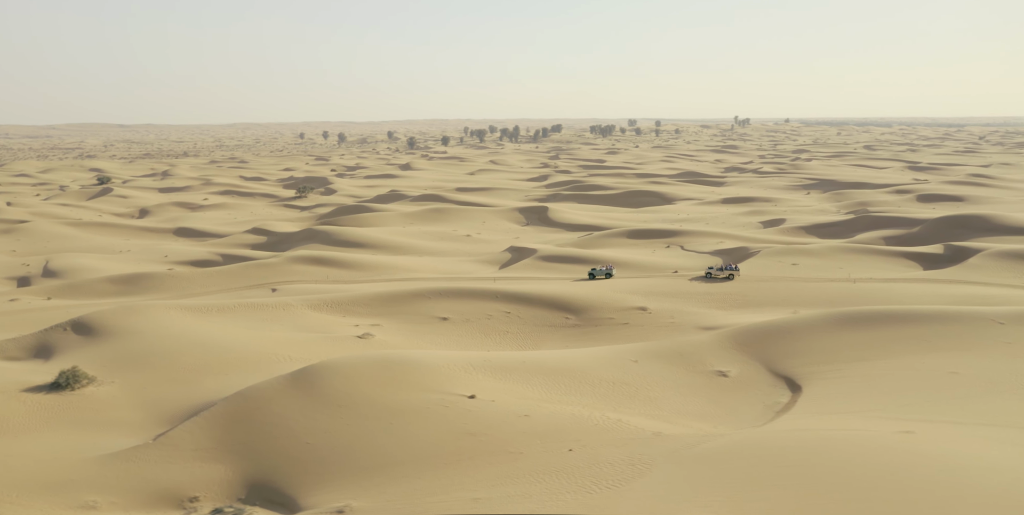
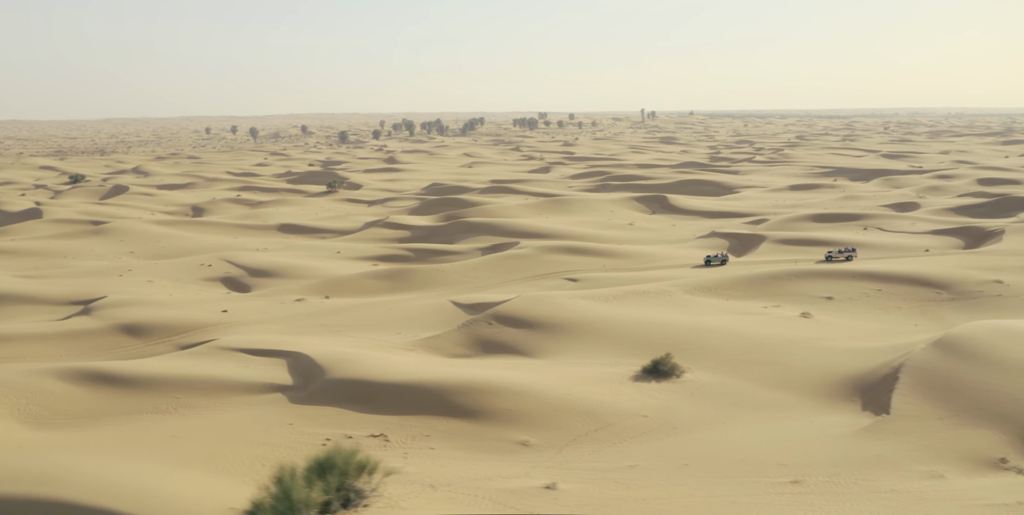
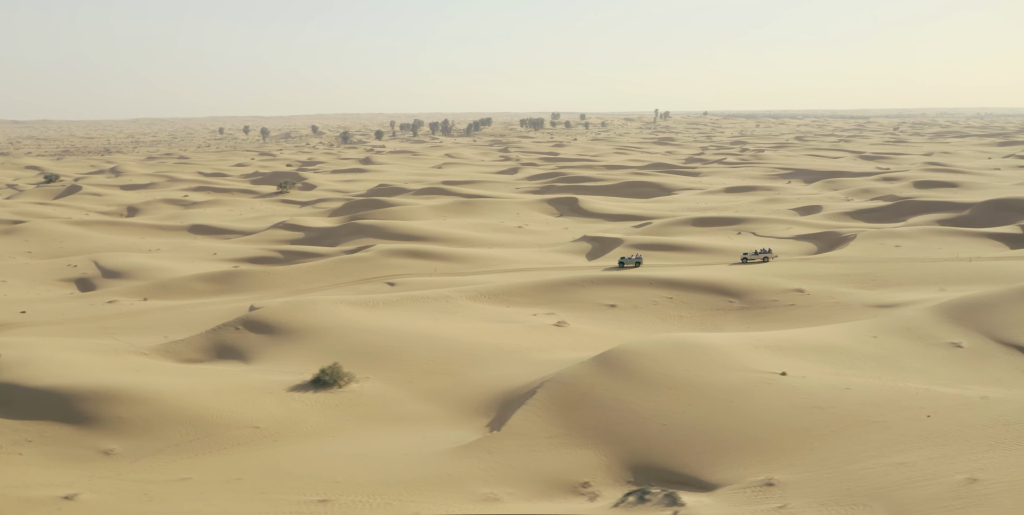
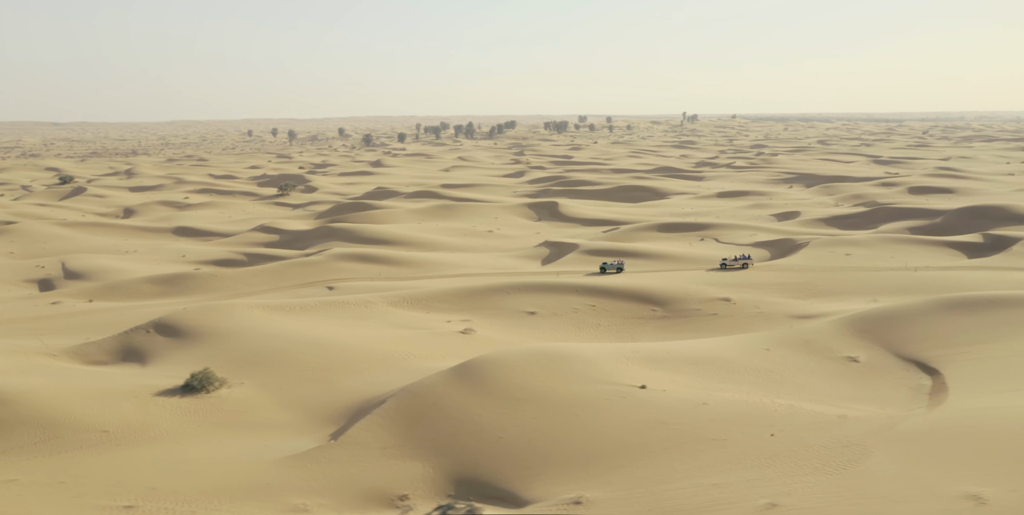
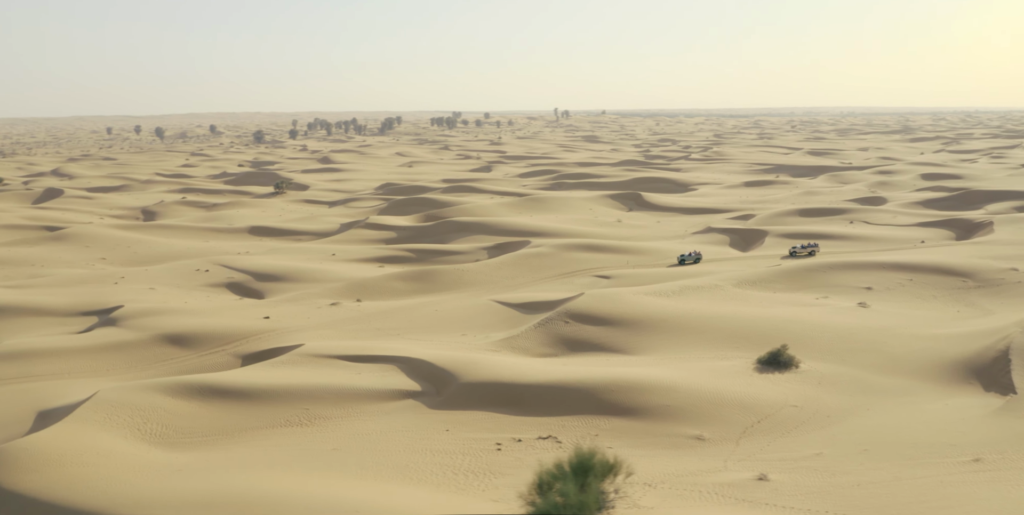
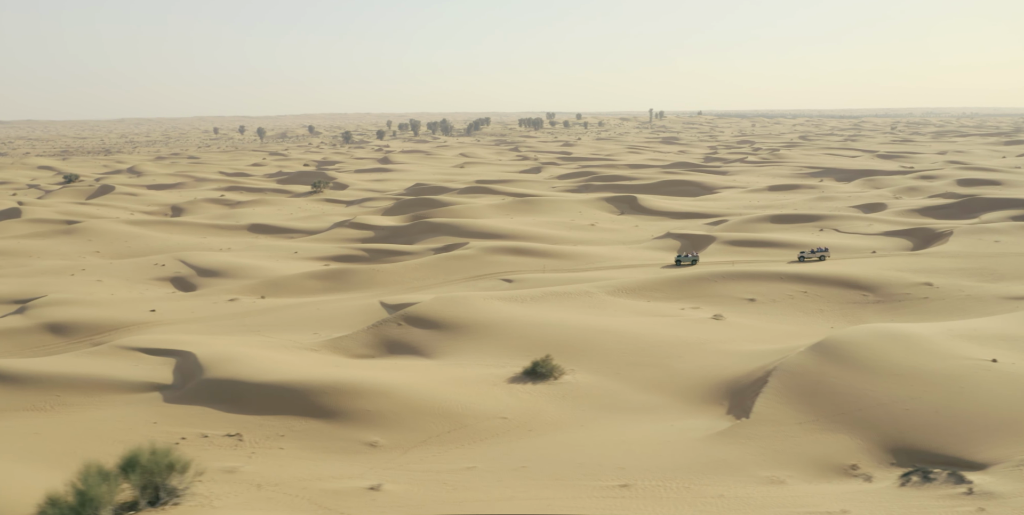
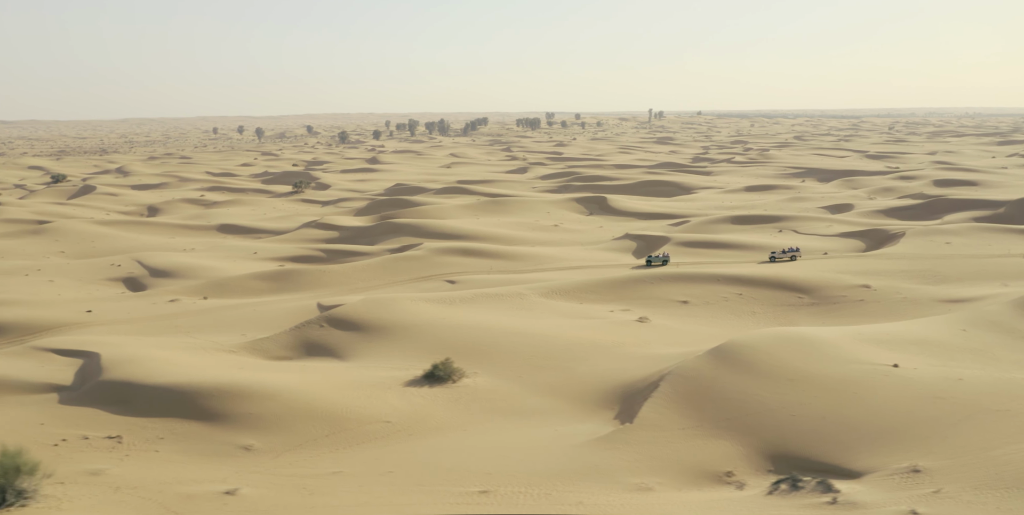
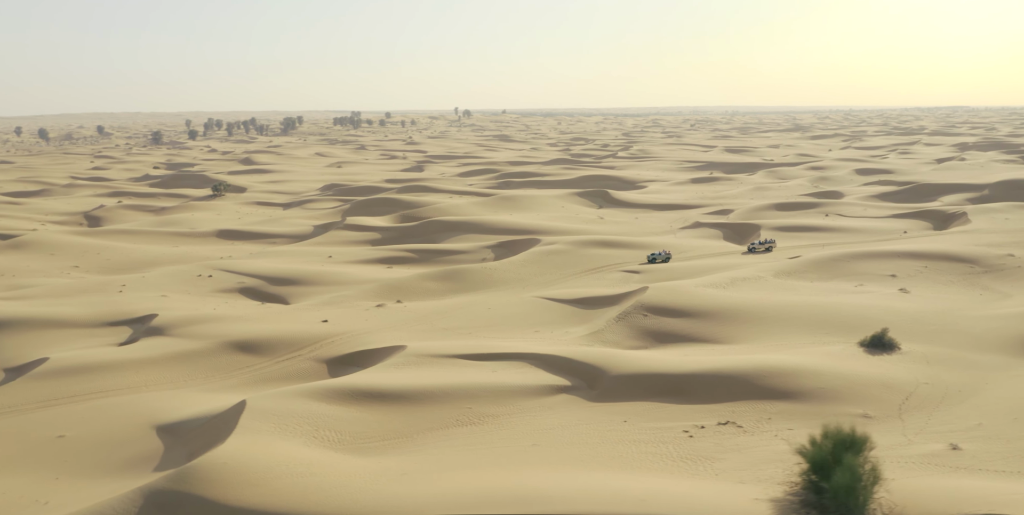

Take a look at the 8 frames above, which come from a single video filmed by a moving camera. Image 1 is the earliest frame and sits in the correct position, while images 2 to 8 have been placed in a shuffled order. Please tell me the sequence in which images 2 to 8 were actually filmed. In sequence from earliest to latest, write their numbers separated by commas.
4, 3, 7, 6, 2, 5, 8
